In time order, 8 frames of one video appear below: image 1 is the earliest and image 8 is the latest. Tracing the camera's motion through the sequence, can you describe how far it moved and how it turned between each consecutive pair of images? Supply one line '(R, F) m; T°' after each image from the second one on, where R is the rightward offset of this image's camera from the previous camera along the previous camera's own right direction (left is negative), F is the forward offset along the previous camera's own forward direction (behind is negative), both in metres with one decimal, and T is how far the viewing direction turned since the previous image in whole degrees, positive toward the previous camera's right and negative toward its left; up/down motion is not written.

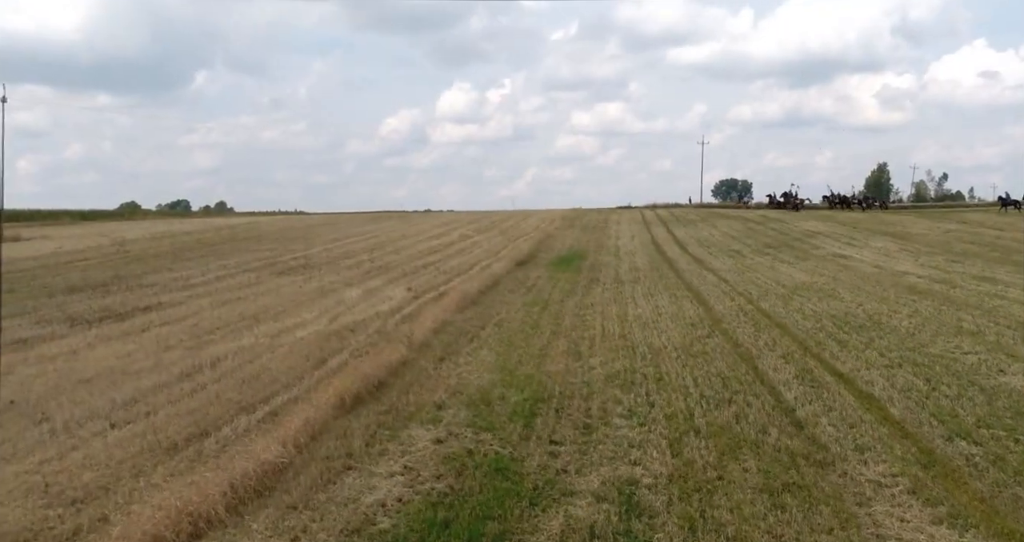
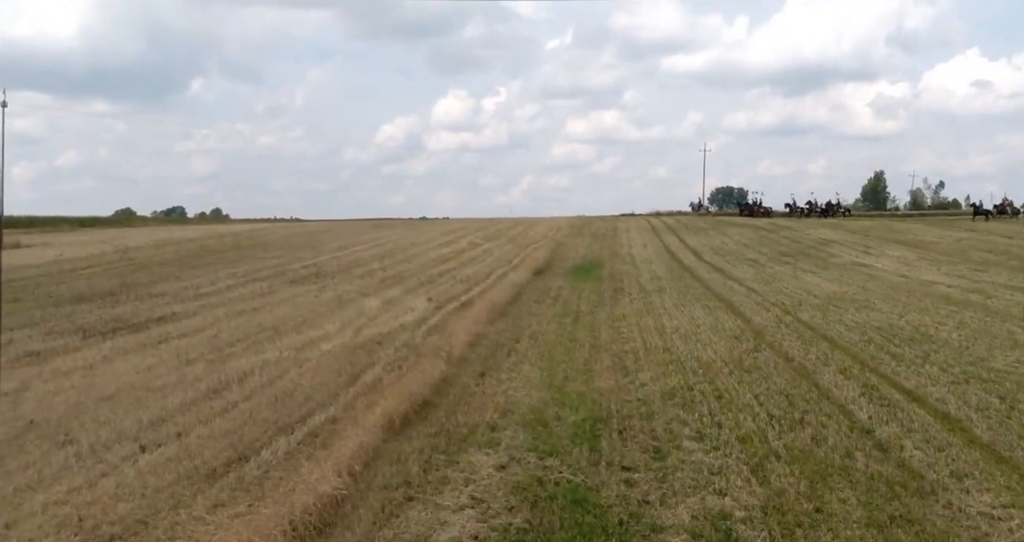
(-0.5, +0.5) m; 0°
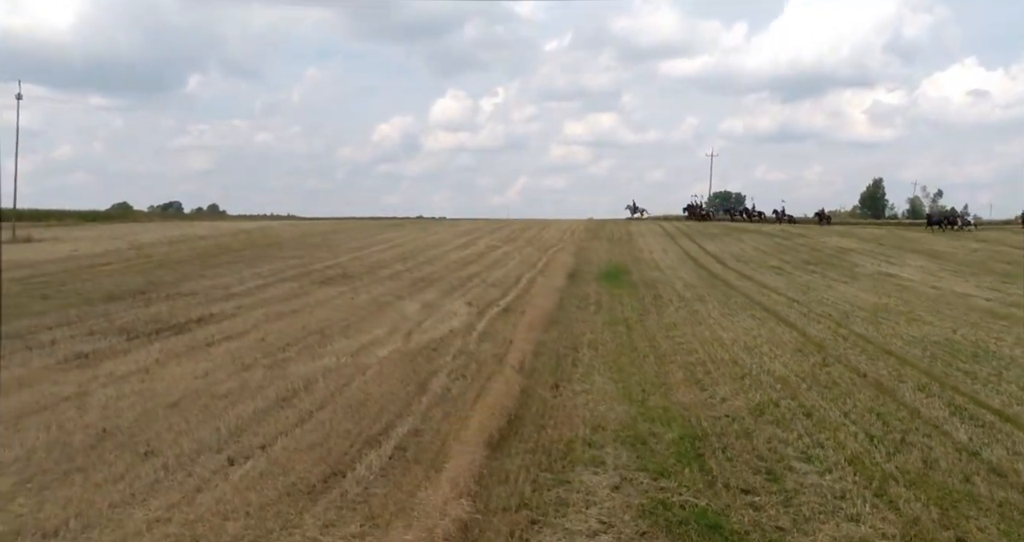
(-0.8, +0.2) m; +1°
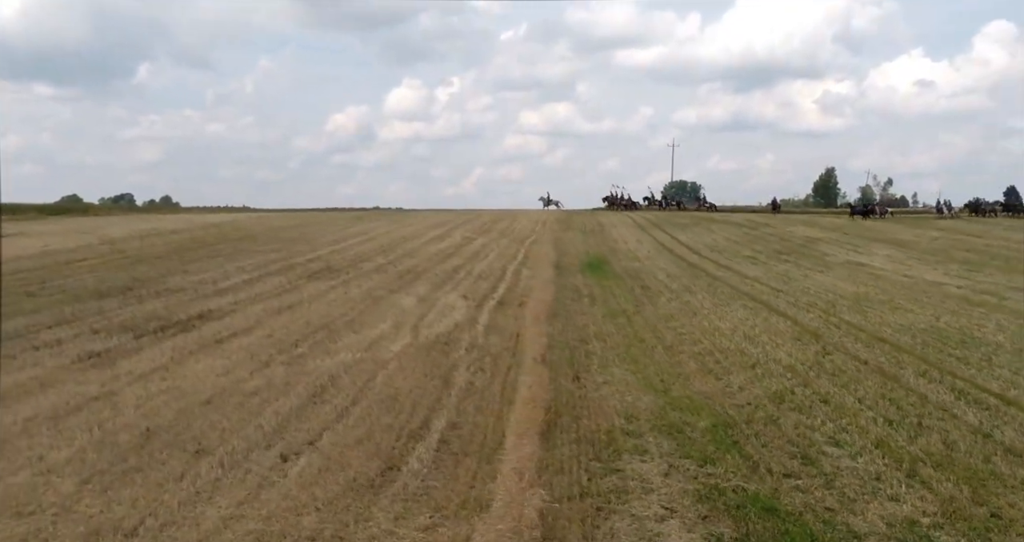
(-0.6, -0.2) m; +3°
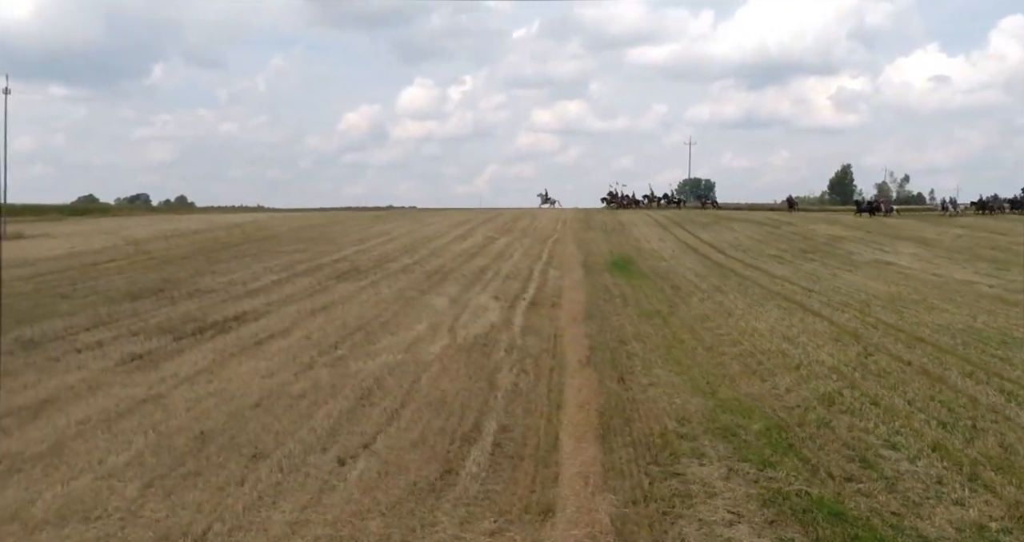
(-0.3, 0.0) m; -1°
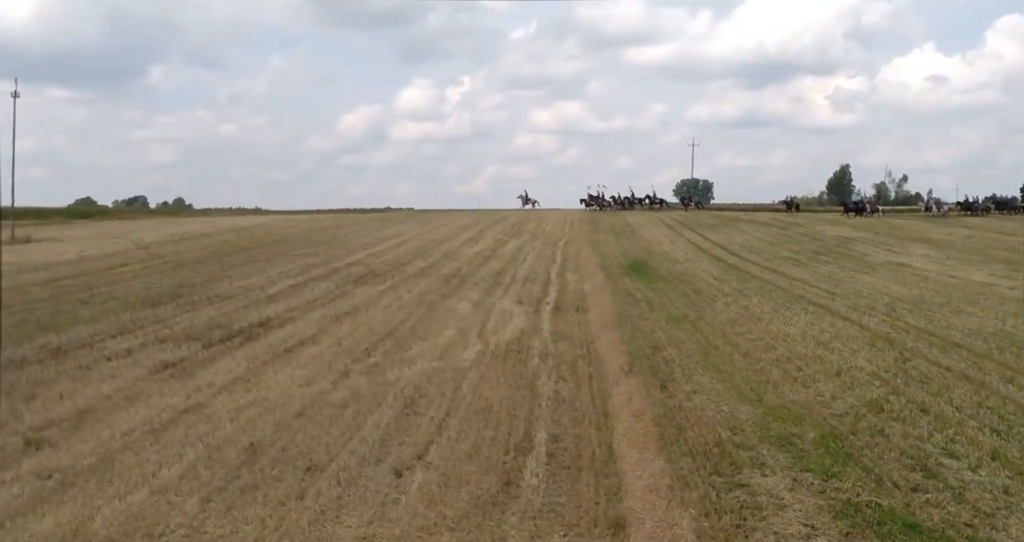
(-0.4, +0.1) m; 0°
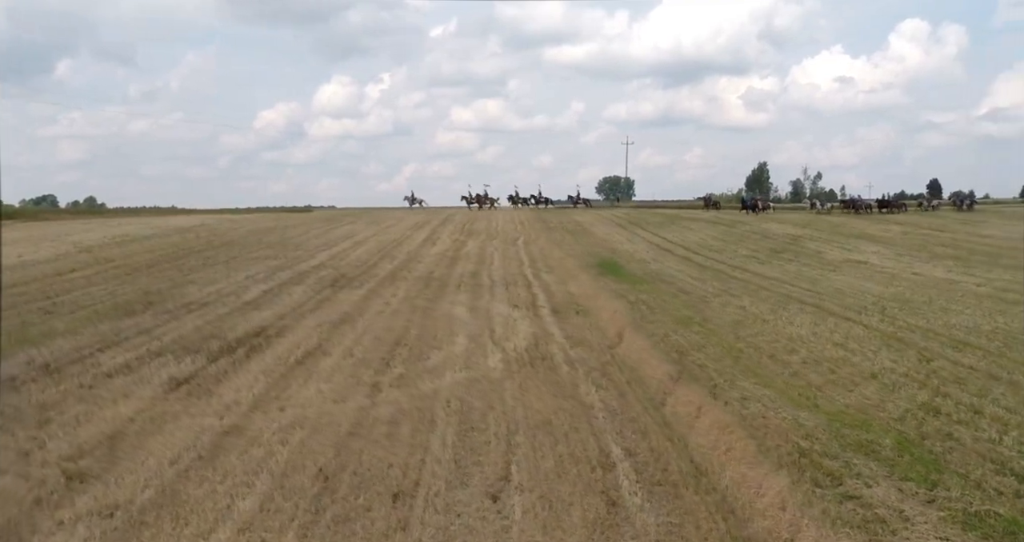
(-1.2, +0.3) m; +5°
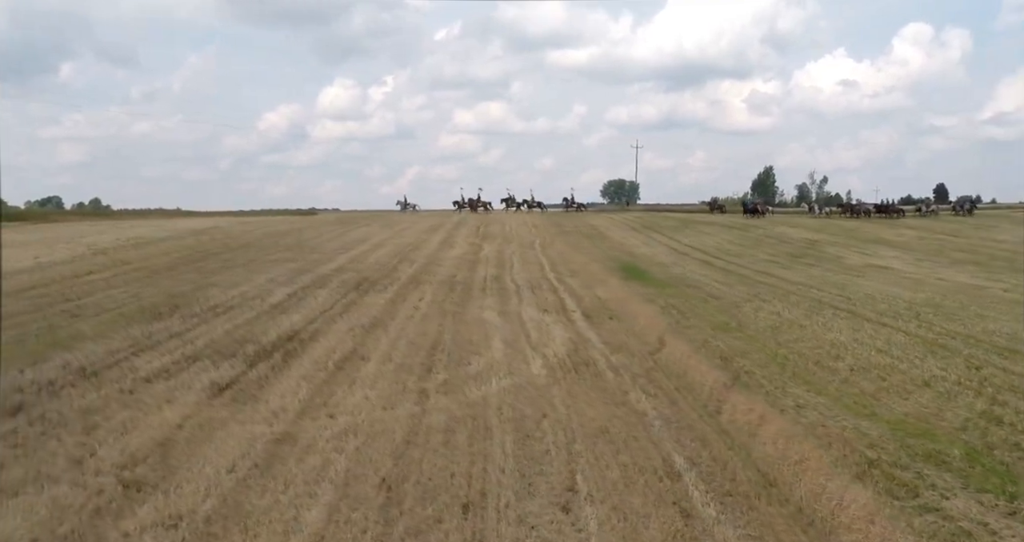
(-0.4, +0.1) m; 0°
